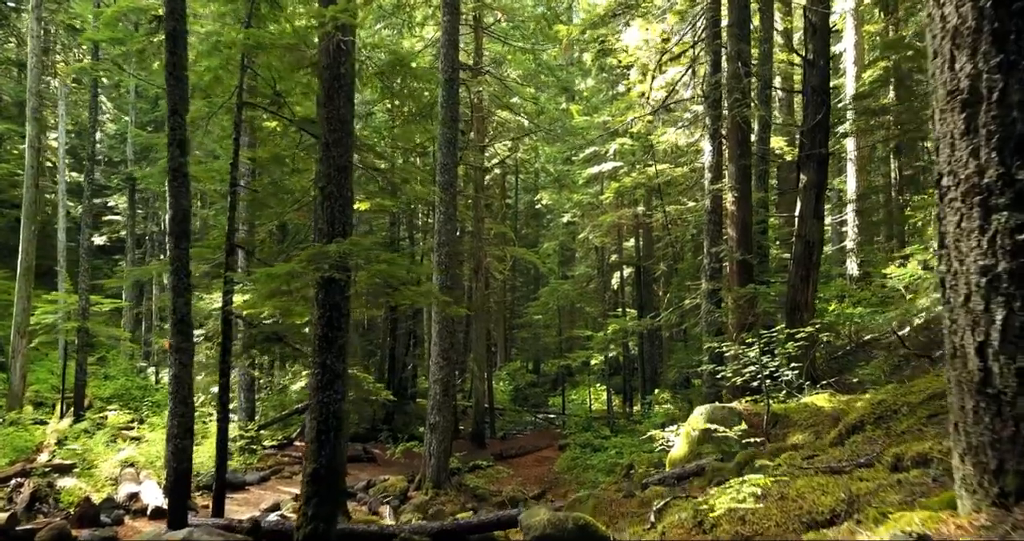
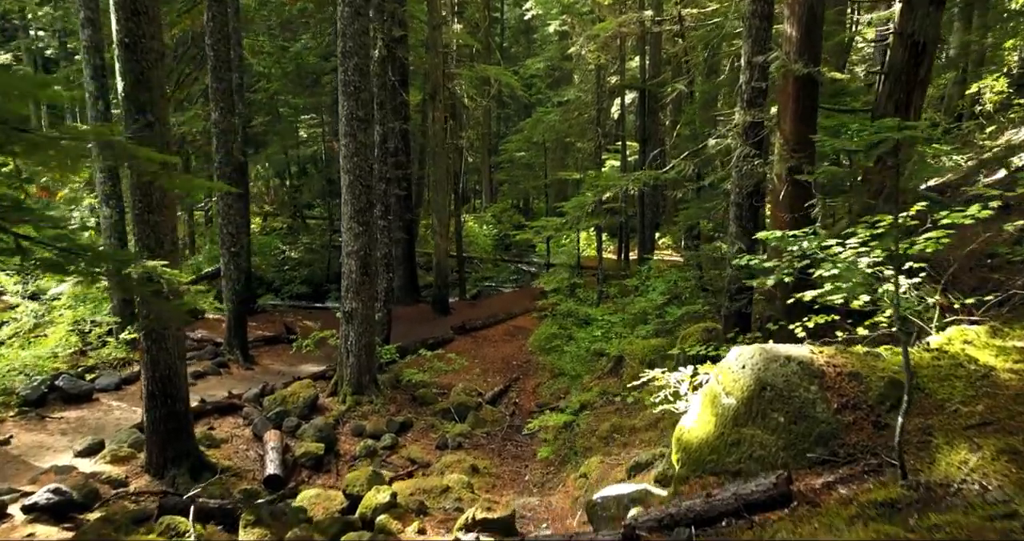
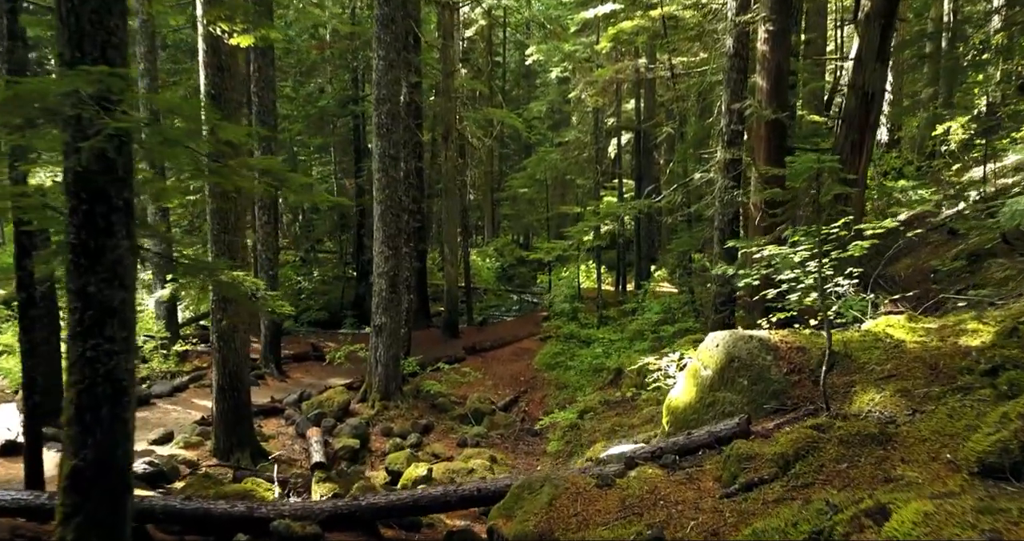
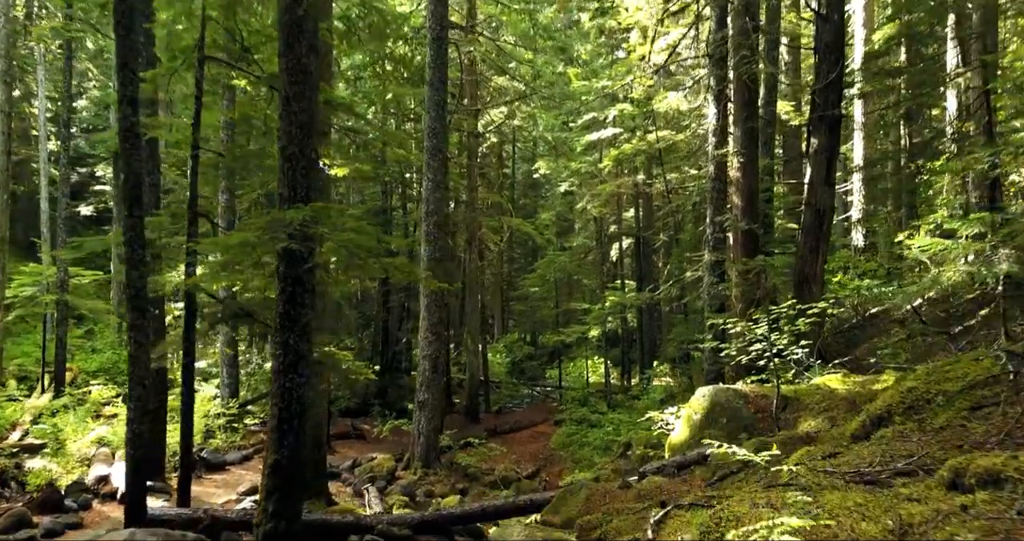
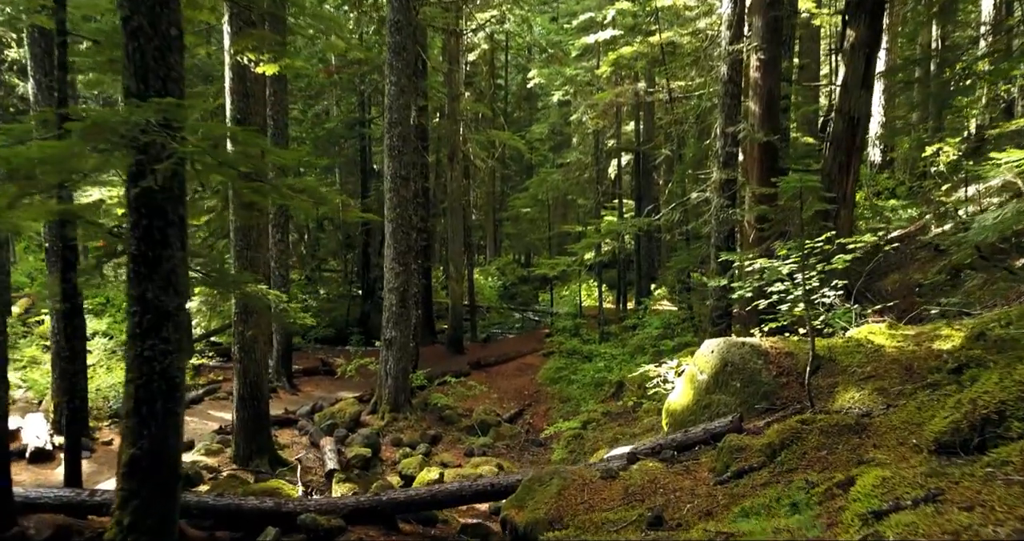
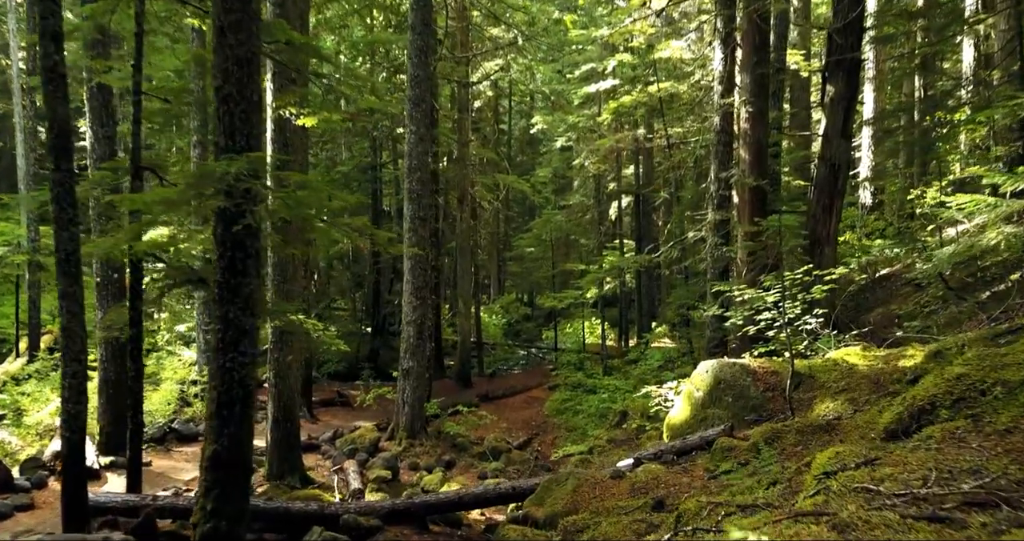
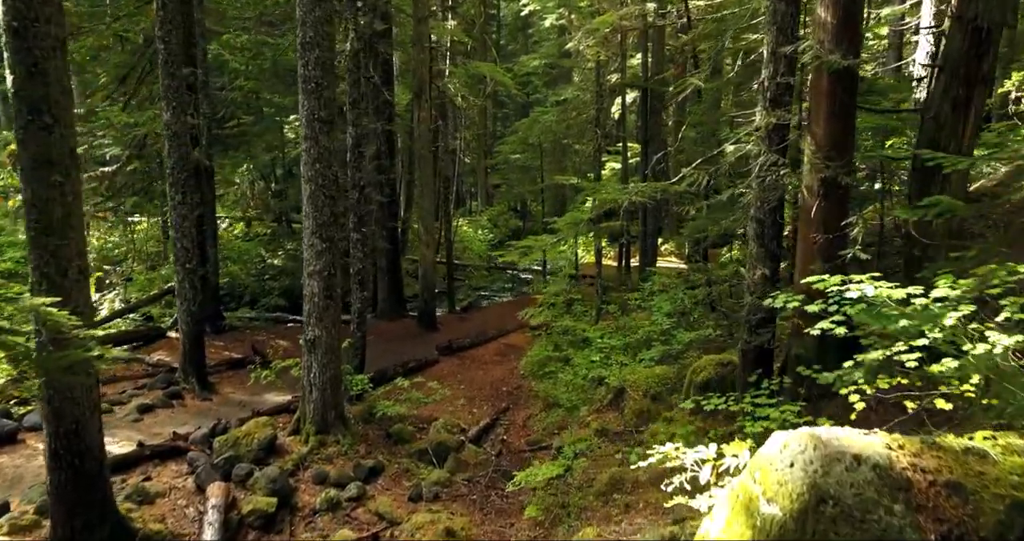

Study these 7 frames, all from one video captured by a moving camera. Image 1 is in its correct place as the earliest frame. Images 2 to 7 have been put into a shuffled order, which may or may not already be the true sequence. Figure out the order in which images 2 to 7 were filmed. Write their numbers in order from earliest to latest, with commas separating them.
4, 6, 5, 3, 2, 7
